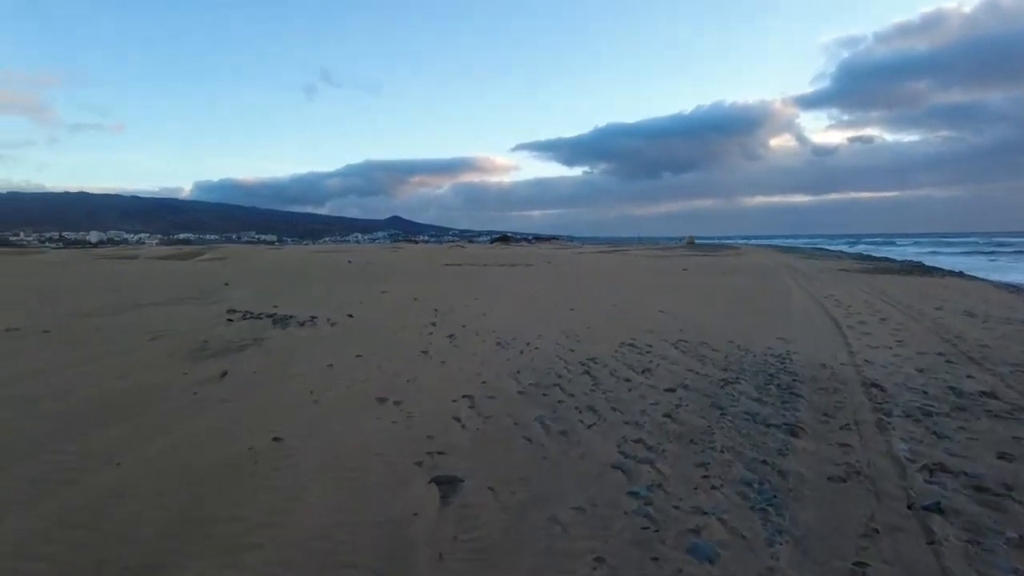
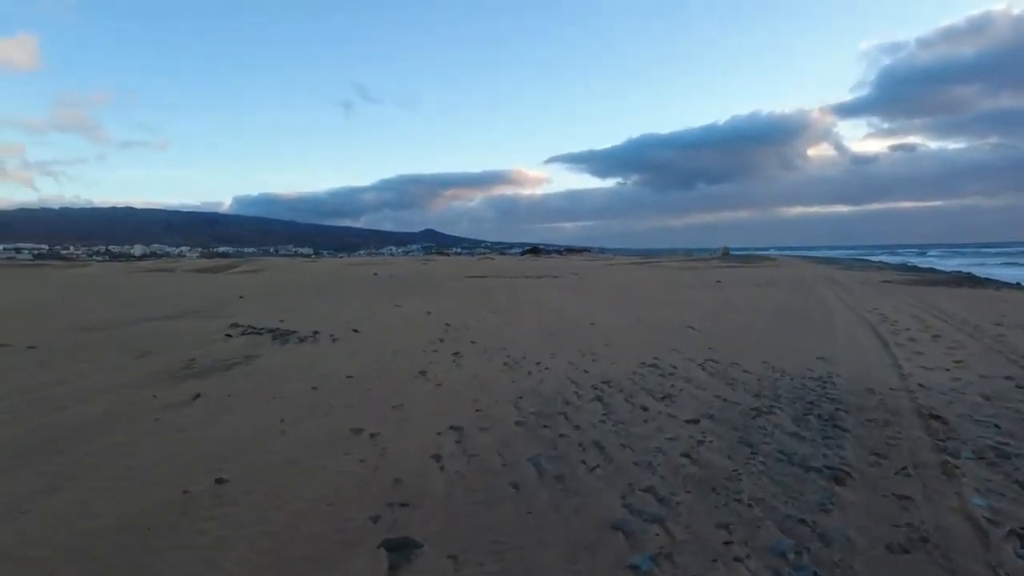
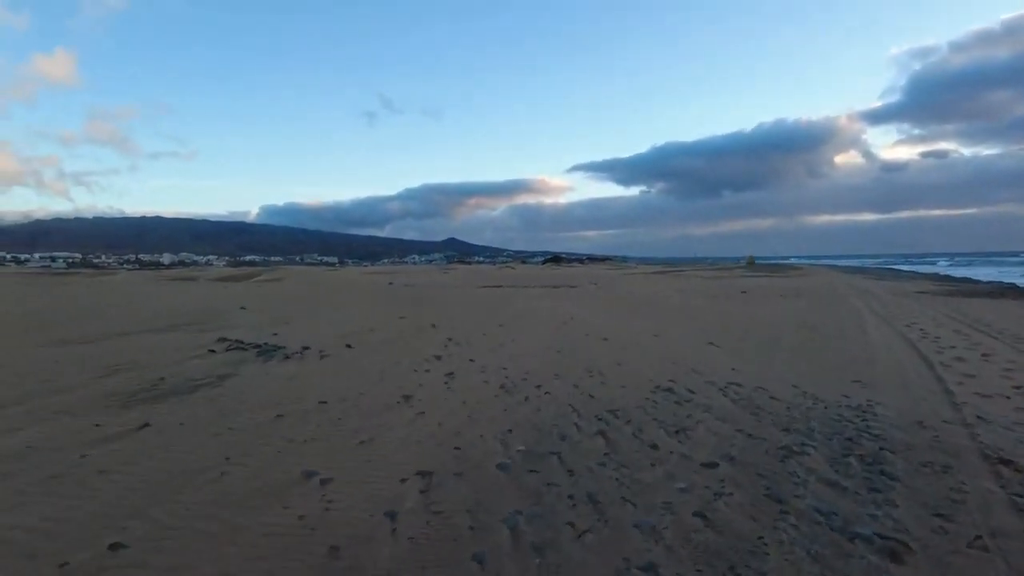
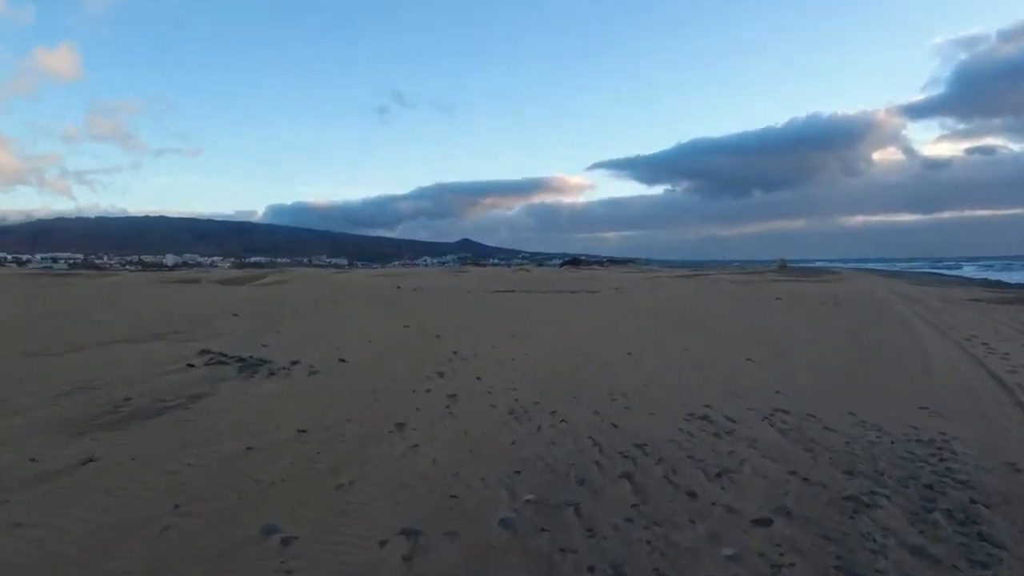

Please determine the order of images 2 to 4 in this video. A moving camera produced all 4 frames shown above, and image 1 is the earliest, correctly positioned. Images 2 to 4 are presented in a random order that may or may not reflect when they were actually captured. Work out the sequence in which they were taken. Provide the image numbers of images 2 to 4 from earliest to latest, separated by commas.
2, 3, 4
